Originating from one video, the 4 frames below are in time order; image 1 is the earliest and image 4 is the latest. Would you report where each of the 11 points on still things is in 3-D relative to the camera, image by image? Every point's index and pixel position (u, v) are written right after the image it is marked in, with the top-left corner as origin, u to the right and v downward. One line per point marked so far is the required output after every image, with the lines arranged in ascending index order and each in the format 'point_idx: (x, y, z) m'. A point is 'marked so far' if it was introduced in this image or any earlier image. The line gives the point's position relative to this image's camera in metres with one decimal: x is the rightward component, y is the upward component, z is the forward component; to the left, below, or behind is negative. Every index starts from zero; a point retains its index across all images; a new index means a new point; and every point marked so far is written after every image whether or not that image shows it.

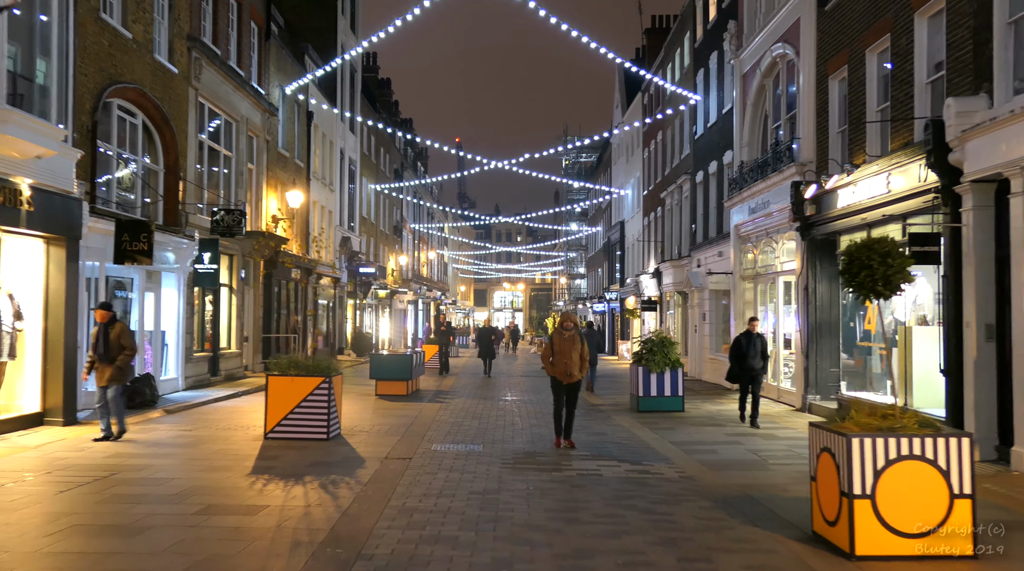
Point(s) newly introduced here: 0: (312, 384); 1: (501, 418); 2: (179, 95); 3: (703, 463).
0: (-2.6, -1.3, +11.2) m
1: (-0.2, -2.2, +14.2) m
2: (-6.6, +3.8, +16.8) m
3: (+2.3, -2.1, +10.0) m
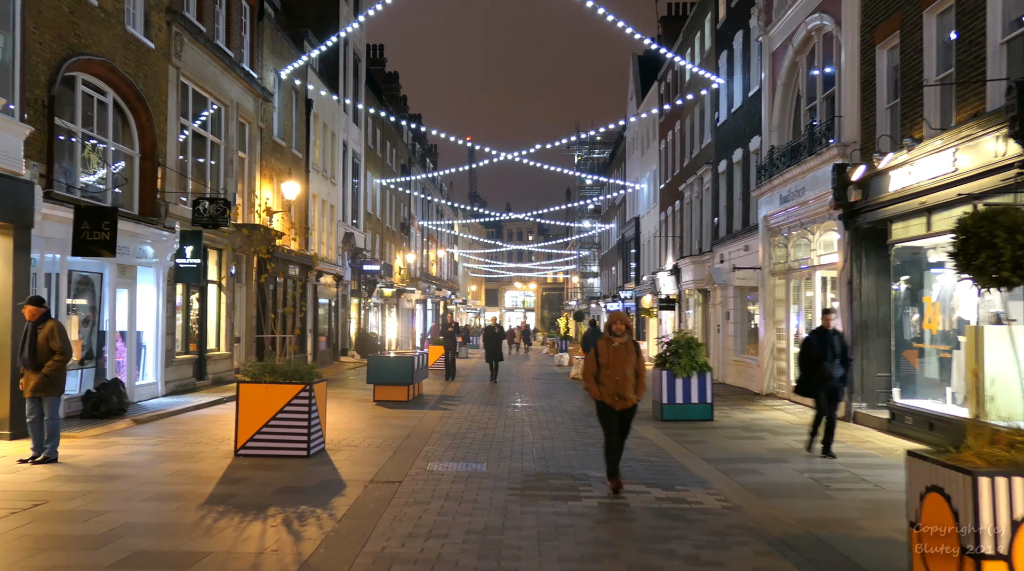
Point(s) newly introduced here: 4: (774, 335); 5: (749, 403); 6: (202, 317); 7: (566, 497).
0: (-2.5, -1.2, +9.7) m
1: (0.0, -2.2, +12.7) m
2: (-6.5, +3.9, +15.4) m
3: (+2.3, -2.0, +8.4) m
4: (+5.8, -1.1, +18.6) m
5: (+4.7, -2.4, +17.0) m
6: (-6.7, -0.7, +18.2) m
7: (+0.5, -2.0, +7.8) m
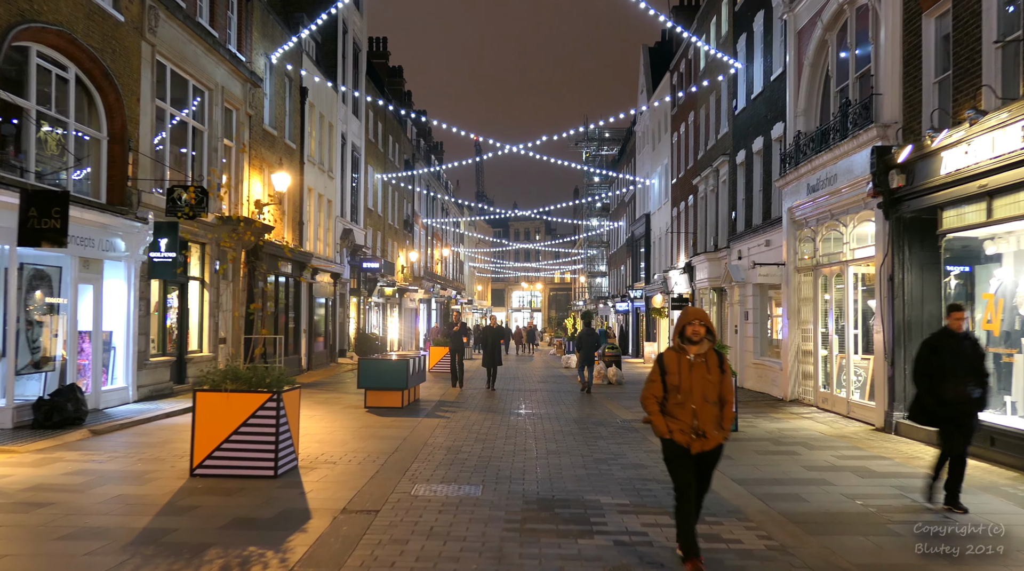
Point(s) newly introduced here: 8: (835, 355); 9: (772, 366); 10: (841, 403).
0: (-2.5, -1.2, +8.3) m
1: (0.0, -2.1, +11.3) m
2: (-6.4, +3.9, +14.1) m
3: (+2.3, -2.0, +7.0) m
4: (+5.8, -1.0, +17.2) m
5: (+4.8, -2.3, +15.6) m
6: (-6.6, -0.6, +16.9) m
7: (+0.5, -1.9, +6.5) m
8: (+5.9, -1.3, +15.4) m
9: (+5.8, -1.8, +18.9) m
10: (+5.8, -2.1, +14.9) m
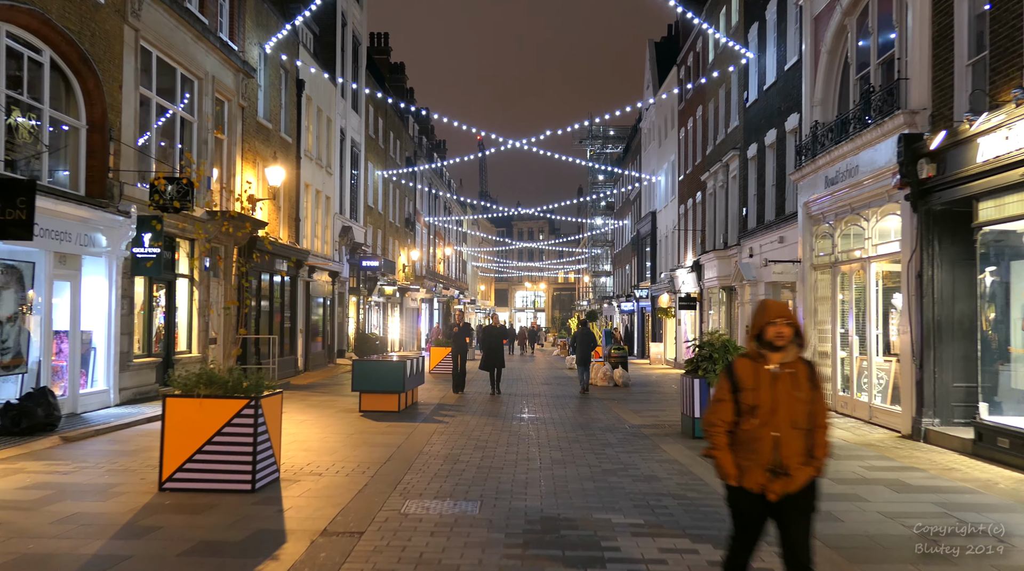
0: (-2.5, -1.1, +7.6) m
1: (0.0, -2.1, +10.5) m
2: (-6.4, +4.0, +13.3) m
3: (+2.3, -1.9, +6.2) m
4: (+5.9, -1.0, +16.4) m
5: (+4.9, -2.3, +14.8) m
6: (-6.6, -0.6, +16.1) m
7: (+0.5, -1.8, +5.7) m
8: (+5.9, -1.2, +14.6) m
9: (+5.9, -1.8, +18.1) m
10: (+5.8, -2.0, +14.1) m
